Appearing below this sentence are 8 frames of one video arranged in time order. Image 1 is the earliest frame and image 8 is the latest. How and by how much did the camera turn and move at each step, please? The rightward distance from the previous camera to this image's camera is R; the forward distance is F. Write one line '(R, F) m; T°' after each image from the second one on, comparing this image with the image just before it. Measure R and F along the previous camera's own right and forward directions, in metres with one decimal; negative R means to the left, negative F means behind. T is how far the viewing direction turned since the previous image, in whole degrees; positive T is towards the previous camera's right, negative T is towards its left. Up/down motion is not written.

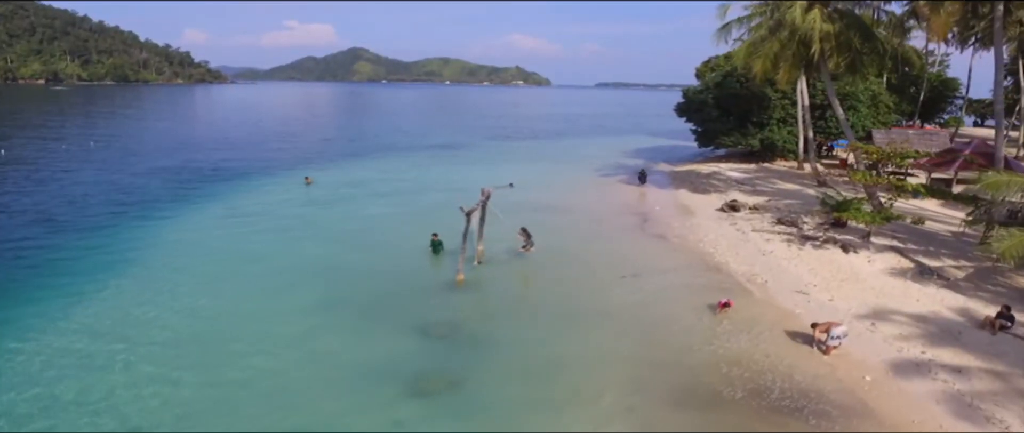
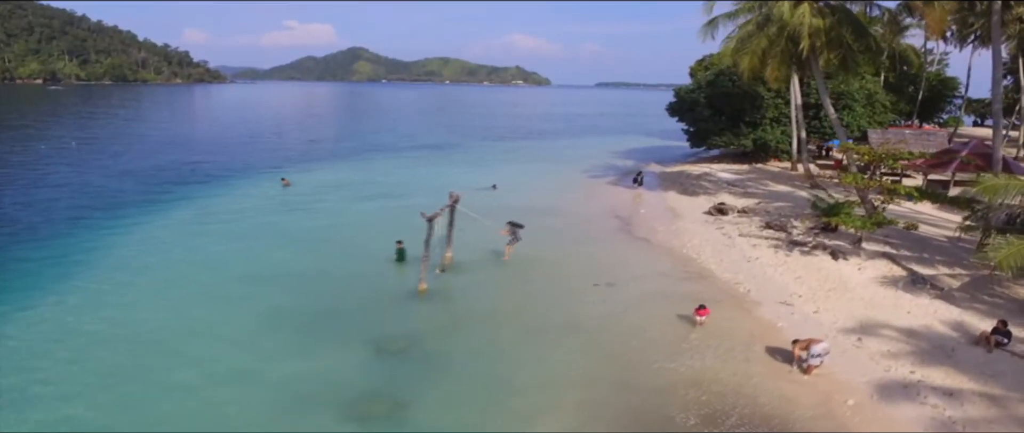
(+0.9, +1.1) m; 0°
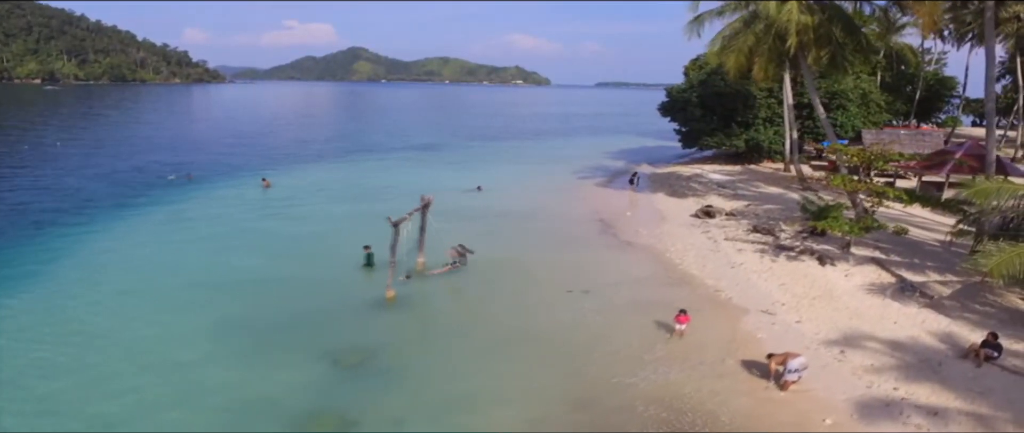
(+0.8, +0.7) m; 0°
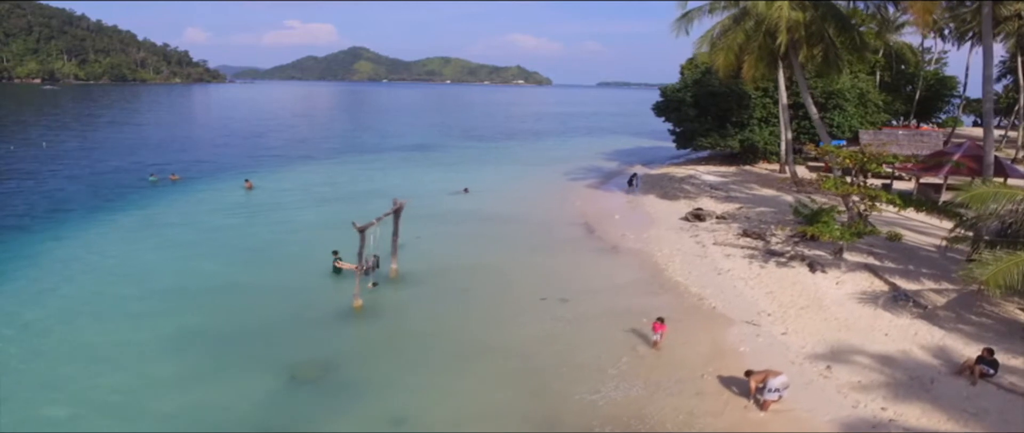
(+0.7, +0.8) m; 0°
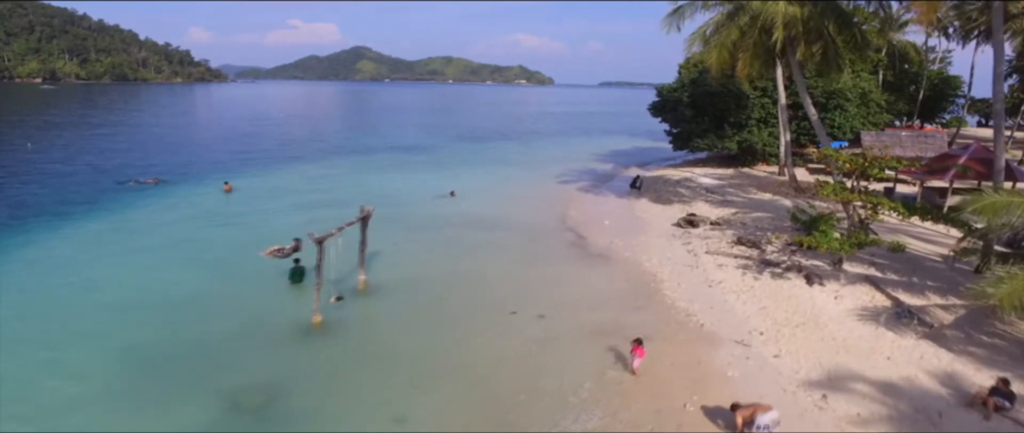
(+0.7, +1.2) m; 0°
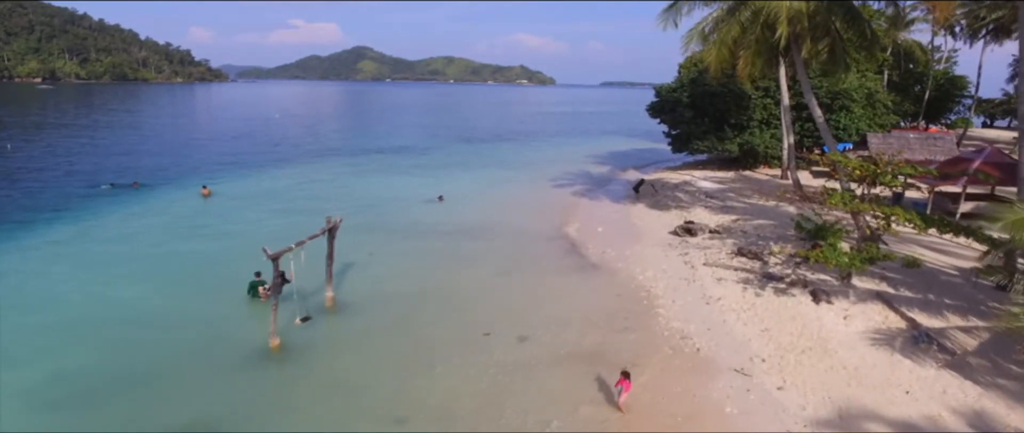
(+0.5, +1.4) m; 0°
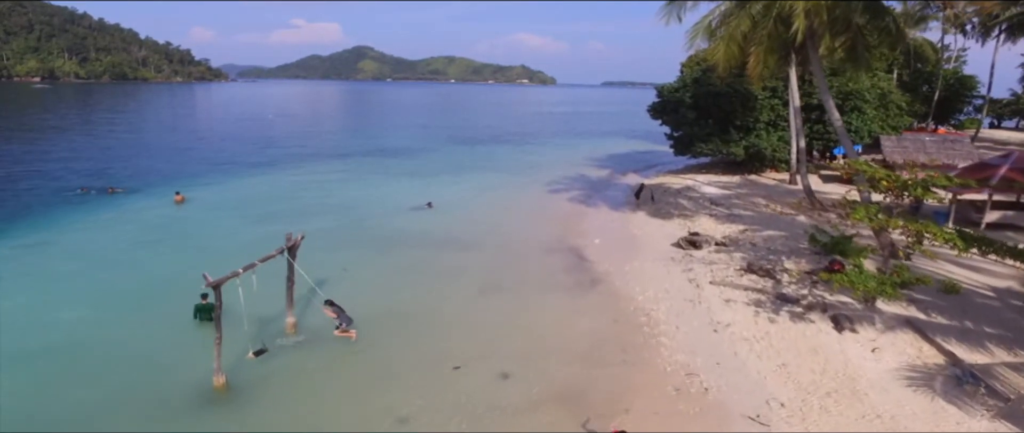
(+0.4, +1.8) m; 0°
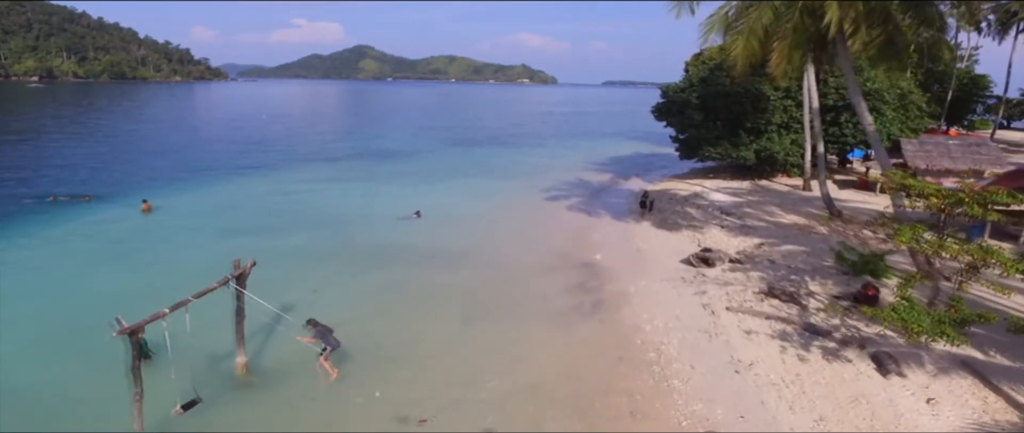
(+0.3, +2.1) m; 0°
